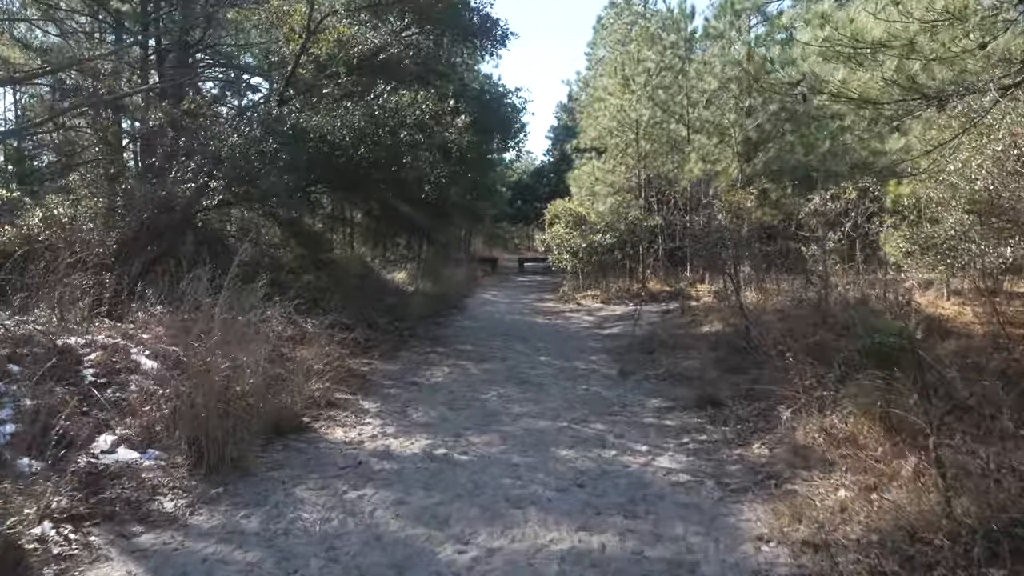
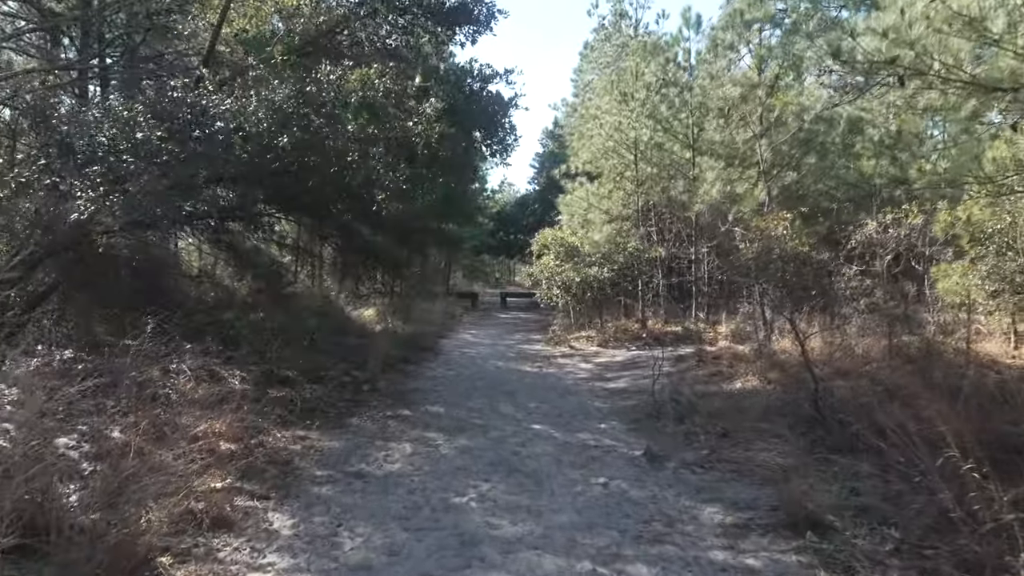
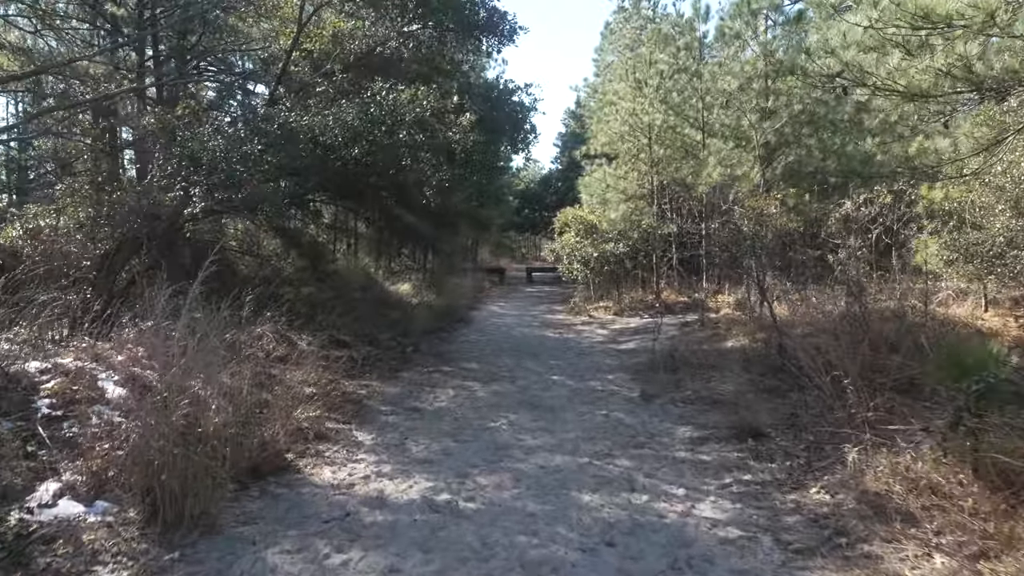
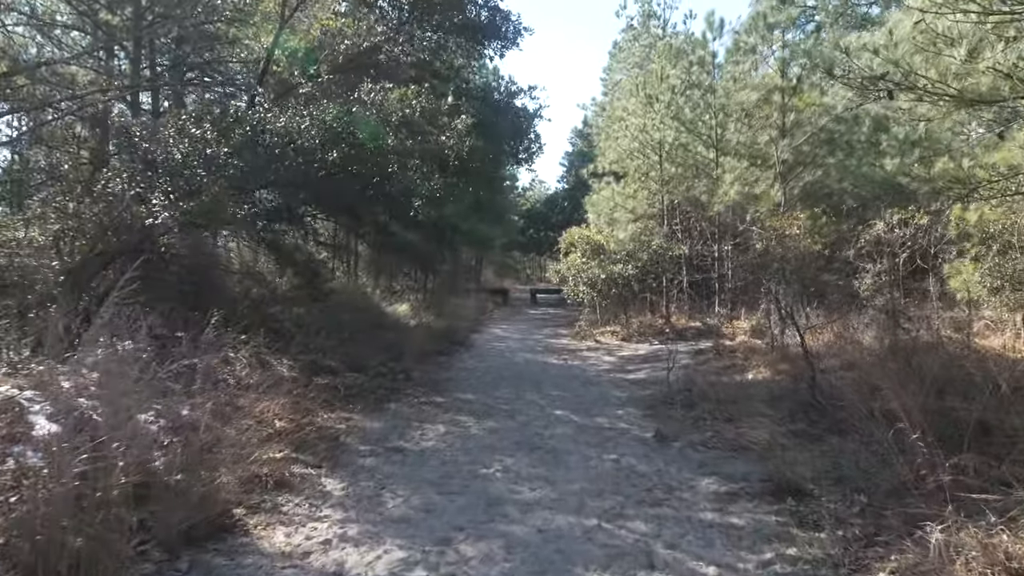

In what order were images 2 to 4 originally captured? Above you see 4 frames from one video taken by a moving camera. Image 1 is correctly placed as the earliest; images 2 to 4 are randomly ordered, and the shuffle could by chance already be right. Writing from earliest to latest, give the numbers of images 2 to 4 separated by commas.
3, 4, 2
